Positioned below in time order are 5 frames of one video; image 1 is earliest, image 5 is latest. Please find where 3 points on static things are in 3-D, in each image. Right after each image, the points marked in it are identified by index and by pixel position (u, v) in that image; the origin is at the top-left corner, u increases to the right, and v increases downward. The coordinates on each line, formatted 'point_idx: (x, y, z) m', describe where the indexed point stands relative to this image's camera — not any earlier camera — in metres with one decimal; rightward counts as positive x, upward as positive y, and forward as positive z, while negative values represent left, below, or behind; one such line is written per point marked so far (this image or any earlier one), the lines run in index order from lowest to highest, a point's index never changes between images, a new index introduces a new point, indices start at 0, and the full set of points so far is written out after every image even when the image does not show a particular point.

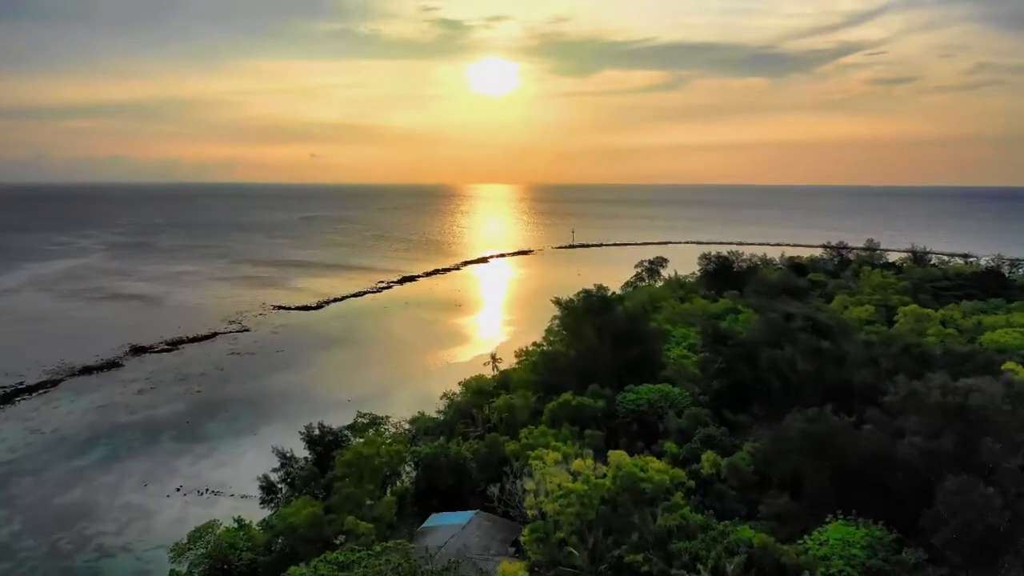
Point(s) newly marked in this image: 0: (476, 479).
0: (-0.8, -4.2, +15.1) m
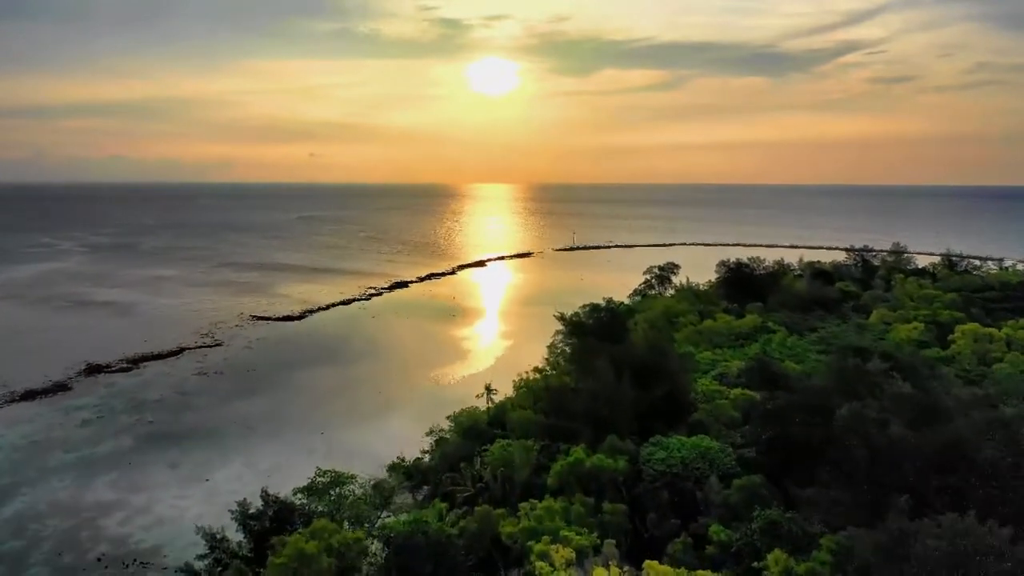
0: (-0.9, -4.8, +11.6) m
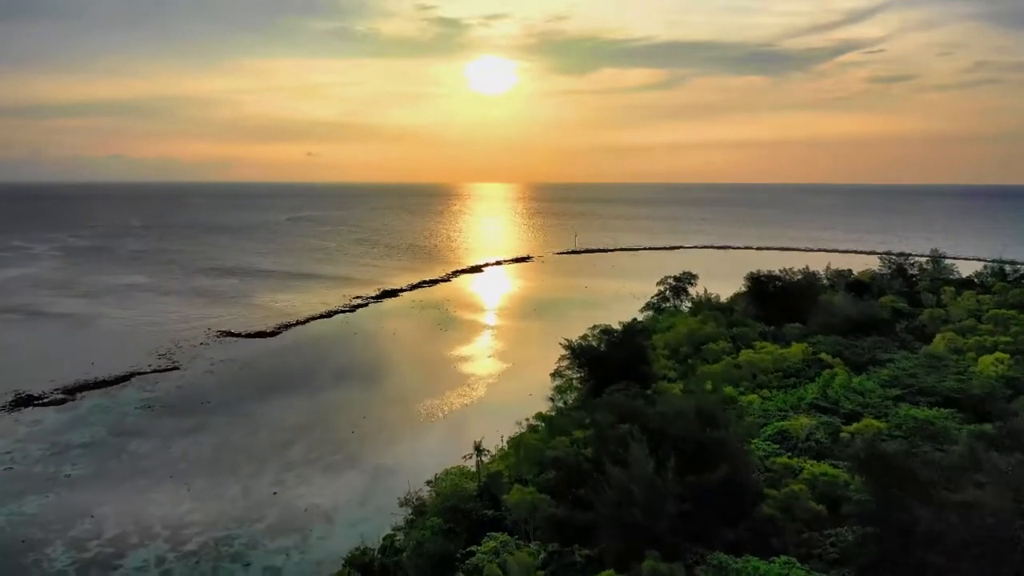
0: (-0.9, -5.6, +7.2) m
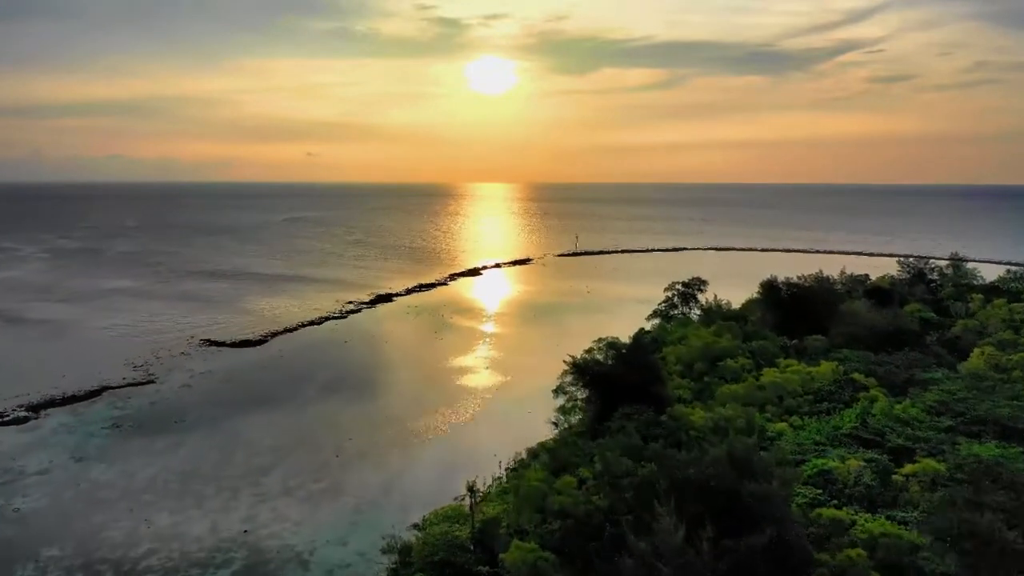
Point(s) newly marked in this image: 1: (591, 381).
0: (-0.9, -5.9, +5.2) m
1: (+2.3, -2.7, +19.4) m
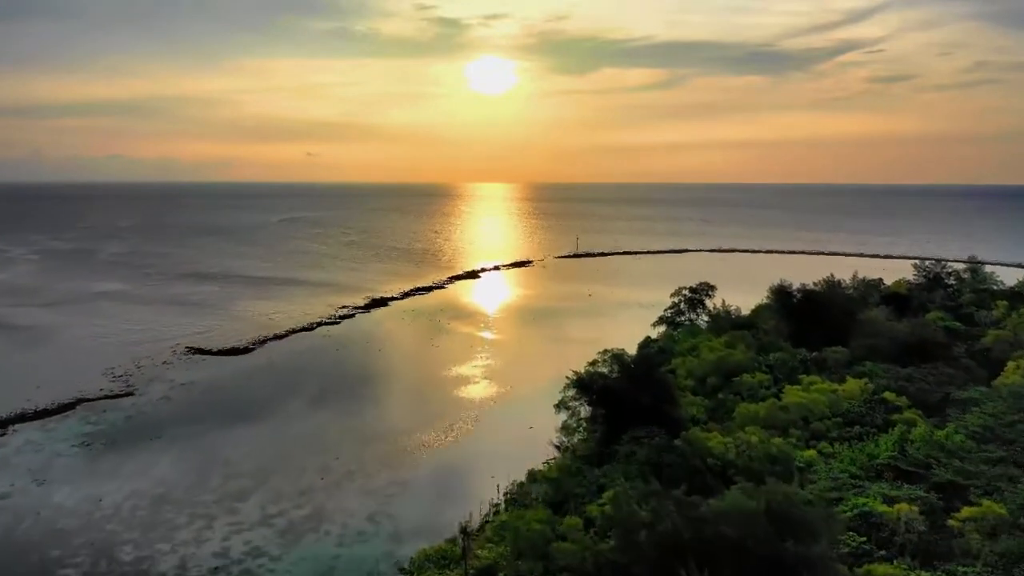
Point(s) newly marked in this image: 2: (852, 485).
0: (-1.0, -6.2, +3.6) m
1: (+2.3, -3.0, +17.8) m
2: (+6.3, -3.7, +12.3) m
